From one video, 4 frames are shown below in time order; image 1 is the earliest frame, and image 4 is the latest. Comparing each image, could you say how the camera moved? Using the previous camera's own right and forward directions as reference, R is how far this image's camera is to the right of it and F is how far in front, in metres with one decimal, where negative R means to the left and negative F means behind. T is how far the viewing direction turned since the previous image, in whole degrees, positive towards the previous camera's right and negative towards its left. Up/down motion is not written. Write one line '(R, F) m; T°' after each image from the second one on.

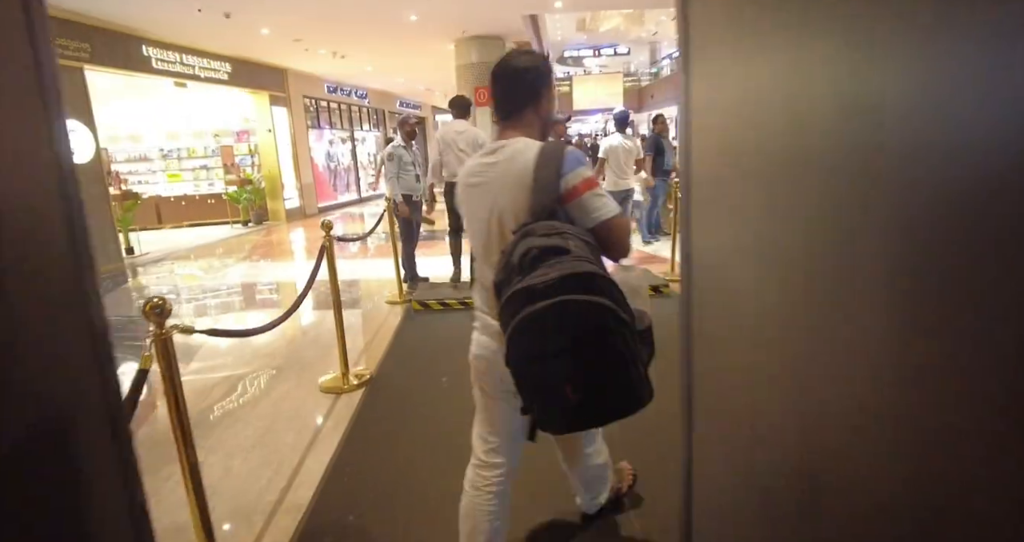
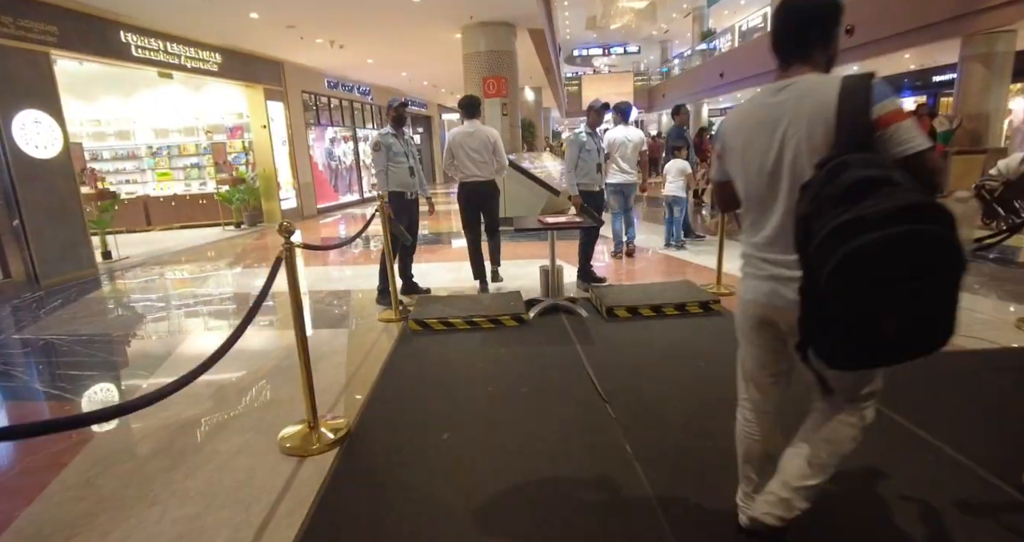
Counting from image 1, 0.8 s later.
(-0.1, +0.7) m; -1°
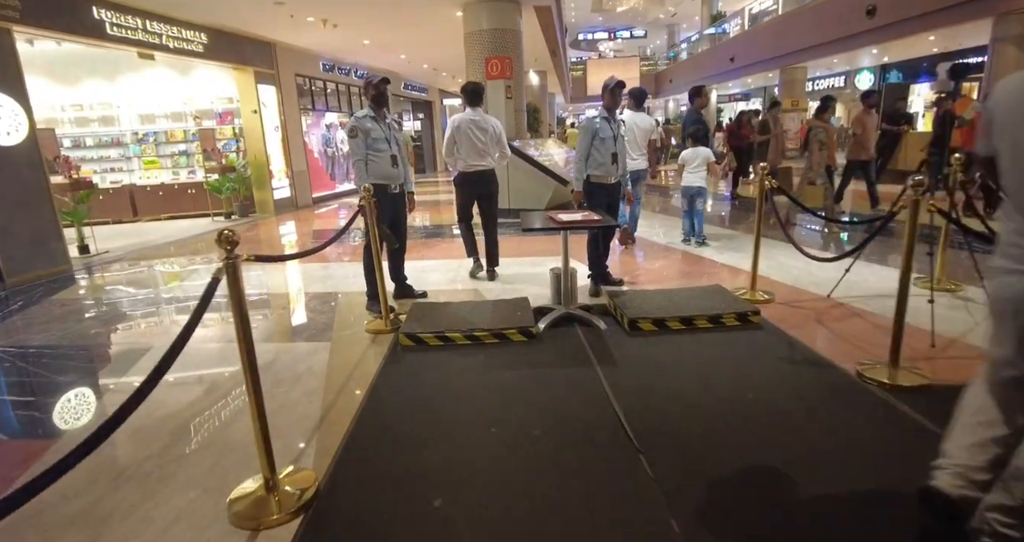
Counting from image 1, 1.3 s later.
(0.0, +0.4) m; 0°
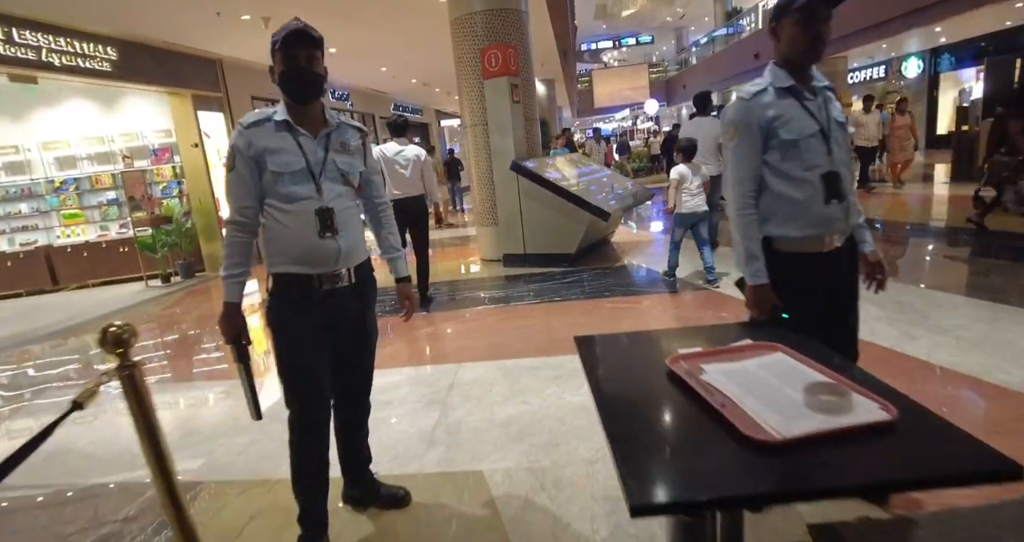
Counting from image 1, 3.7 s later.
(-0.1, +2.0) m; -1°
